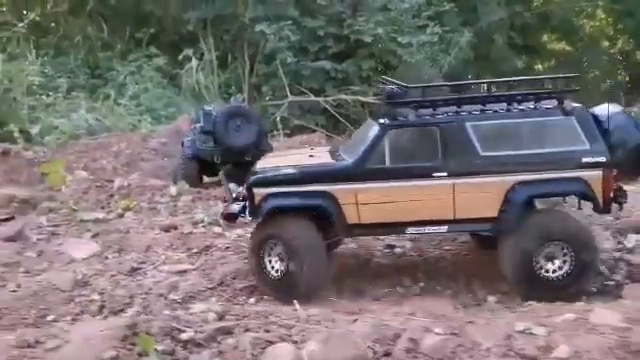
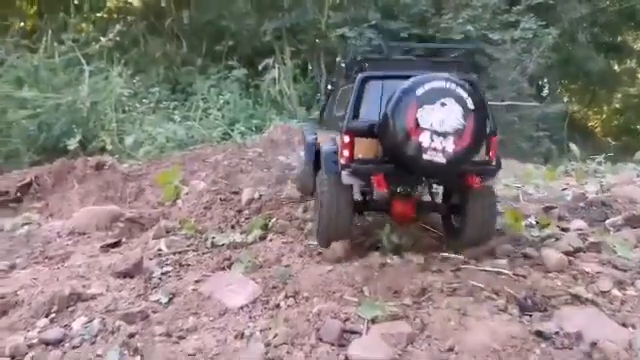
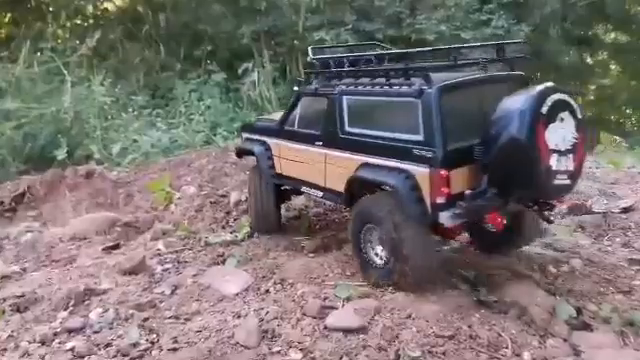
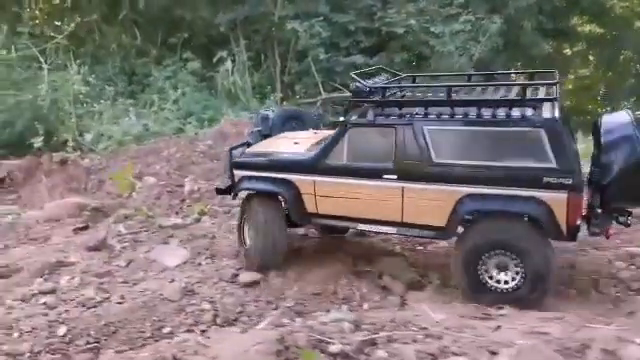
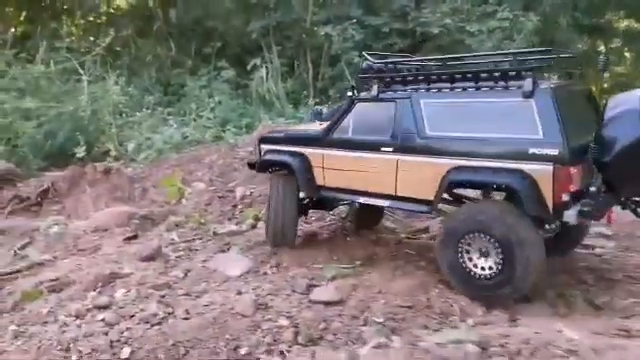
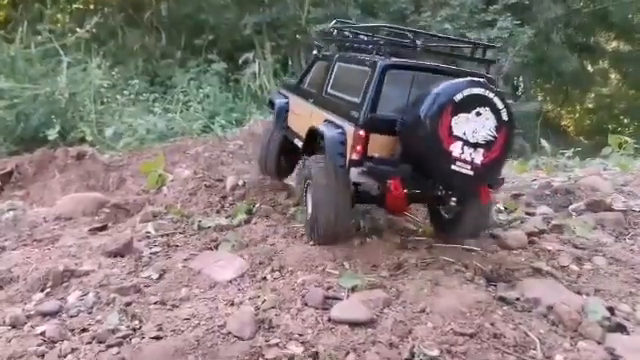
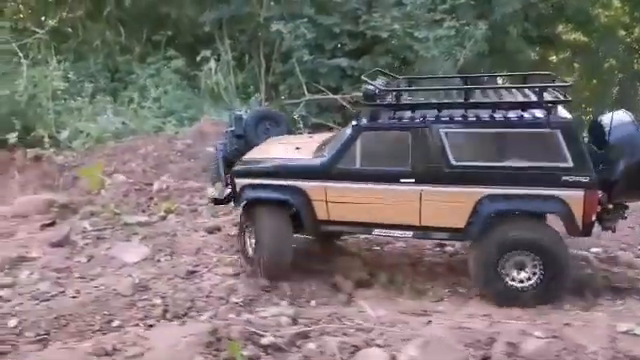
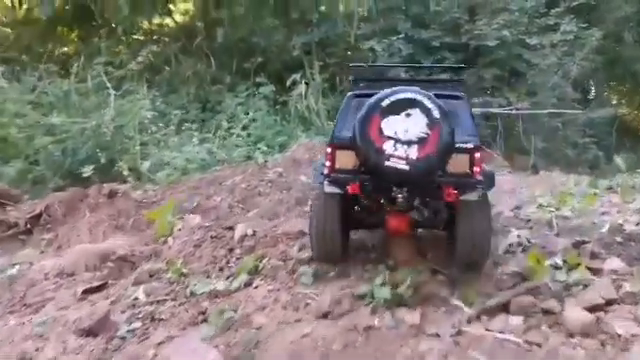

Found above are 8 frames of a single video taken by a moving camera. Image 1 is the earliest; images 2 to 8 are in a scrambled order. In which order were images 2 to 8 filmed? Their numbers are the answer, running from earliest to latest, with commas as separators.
7, 4, 5, 3, 6, 2, 8
